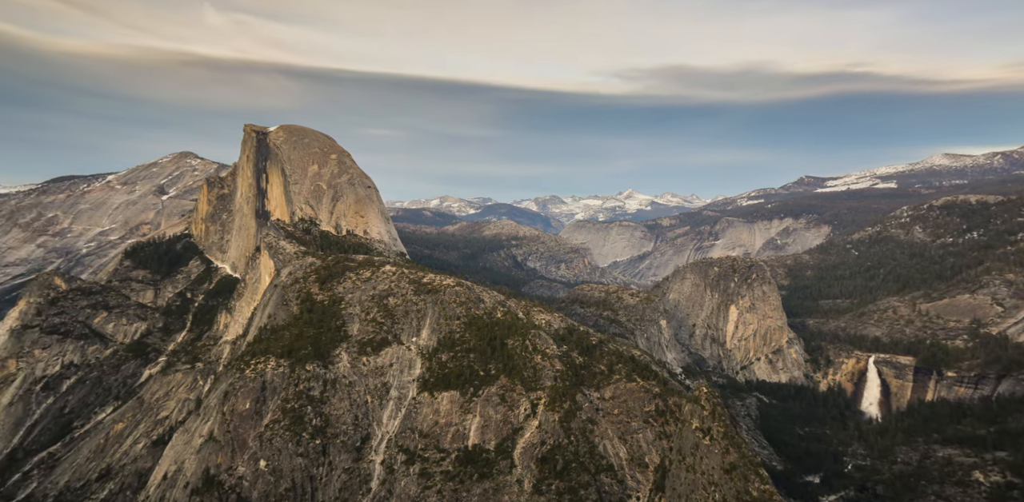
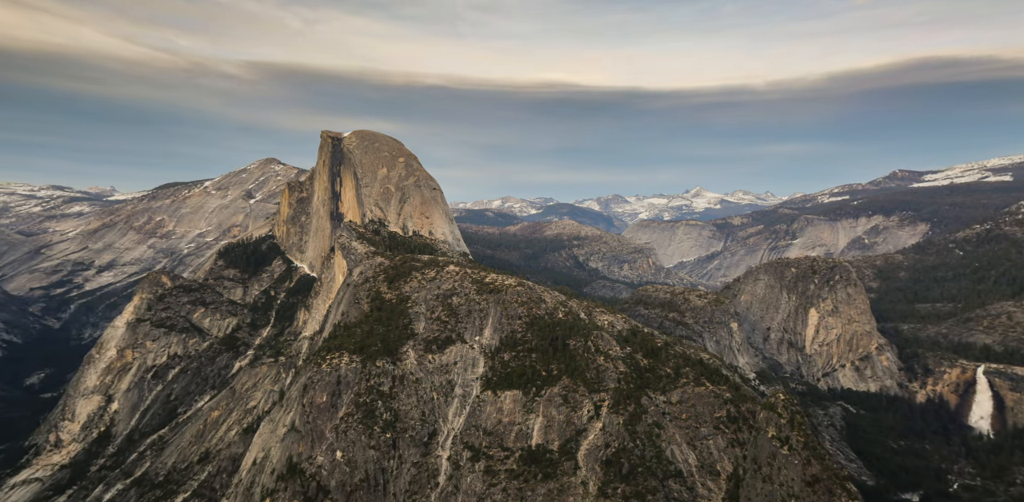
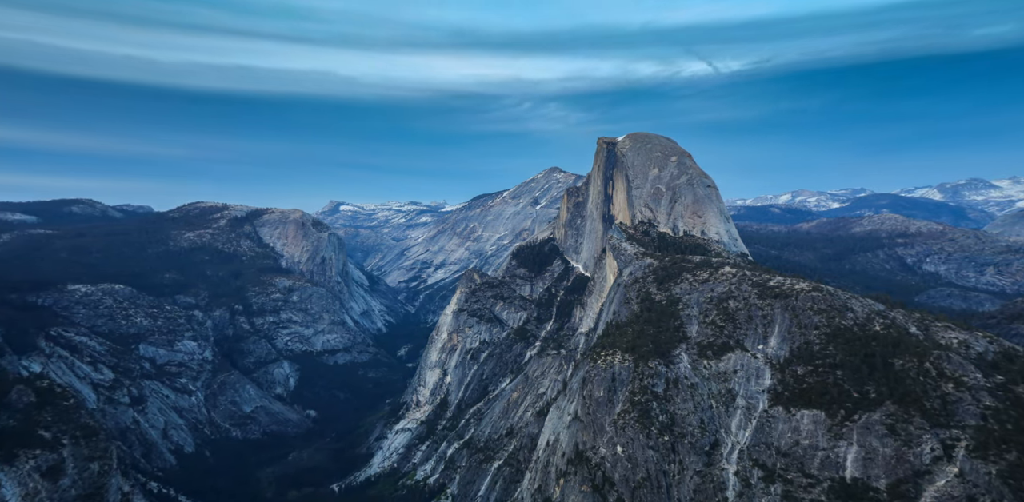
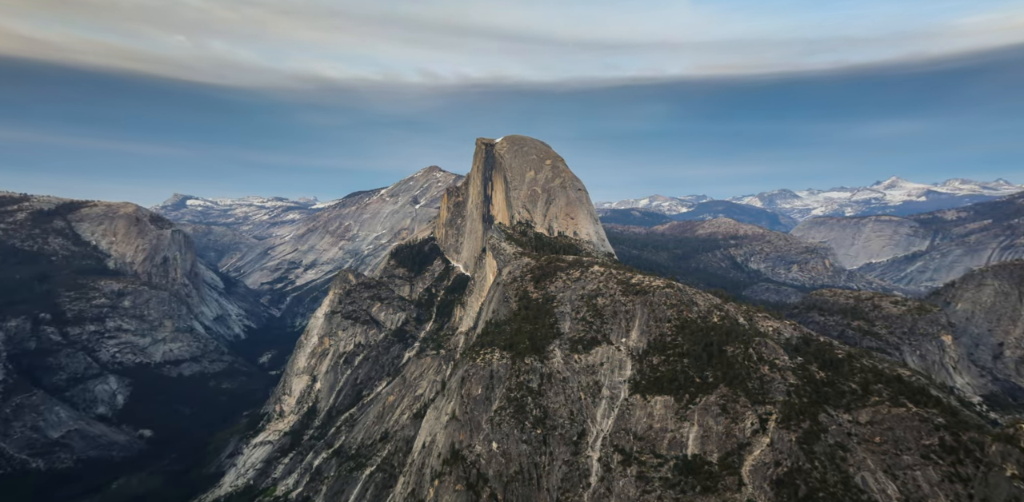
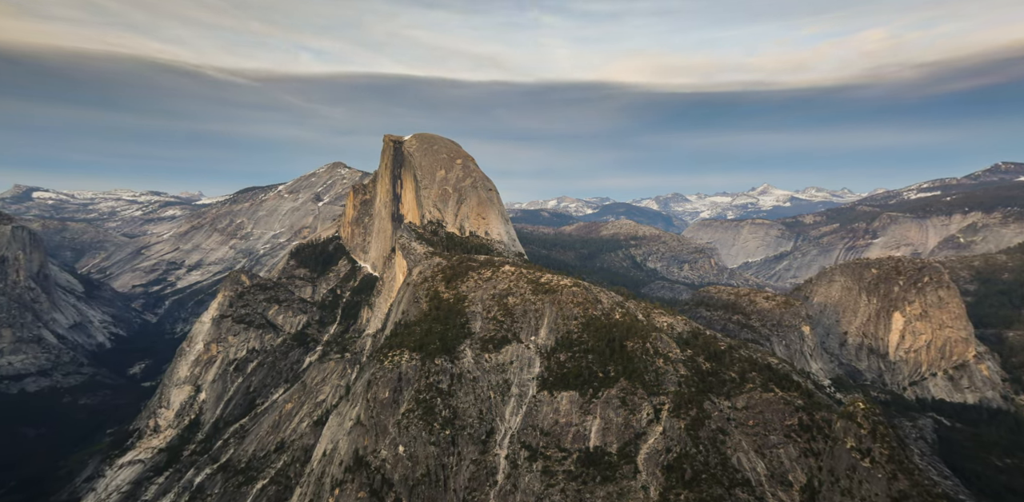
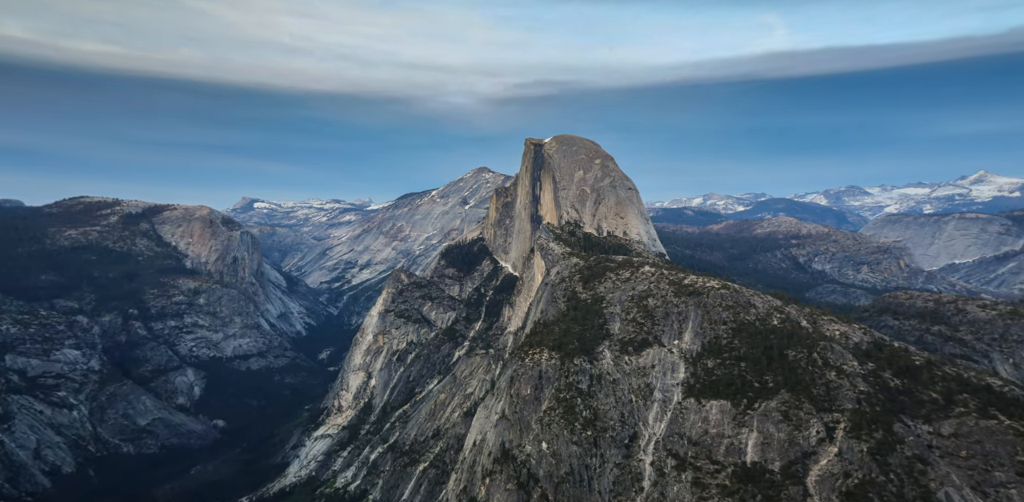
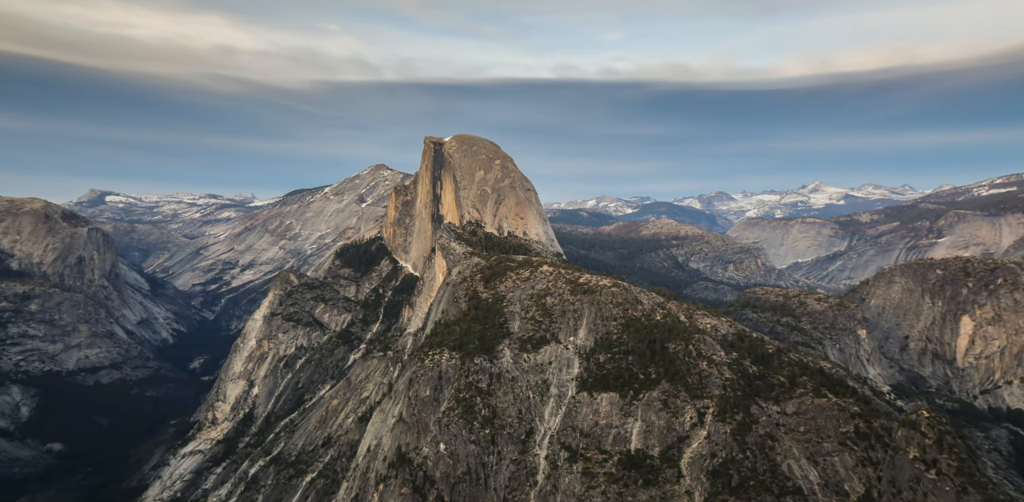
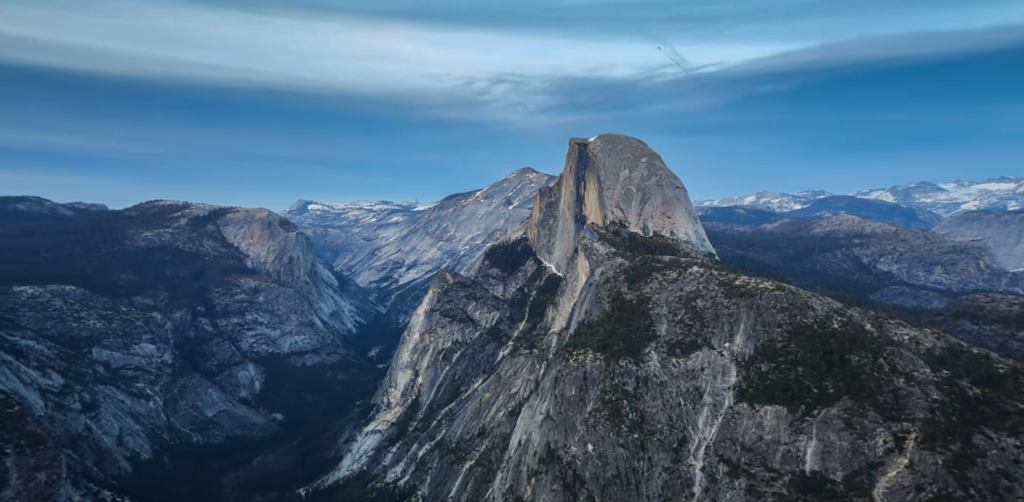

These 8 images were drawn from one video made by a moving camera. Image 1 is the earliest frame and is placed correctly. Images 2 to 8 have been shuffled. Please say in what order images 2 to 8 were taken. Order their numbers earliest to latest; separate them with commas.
2, 5, 7, 4, 6, 8, 3
